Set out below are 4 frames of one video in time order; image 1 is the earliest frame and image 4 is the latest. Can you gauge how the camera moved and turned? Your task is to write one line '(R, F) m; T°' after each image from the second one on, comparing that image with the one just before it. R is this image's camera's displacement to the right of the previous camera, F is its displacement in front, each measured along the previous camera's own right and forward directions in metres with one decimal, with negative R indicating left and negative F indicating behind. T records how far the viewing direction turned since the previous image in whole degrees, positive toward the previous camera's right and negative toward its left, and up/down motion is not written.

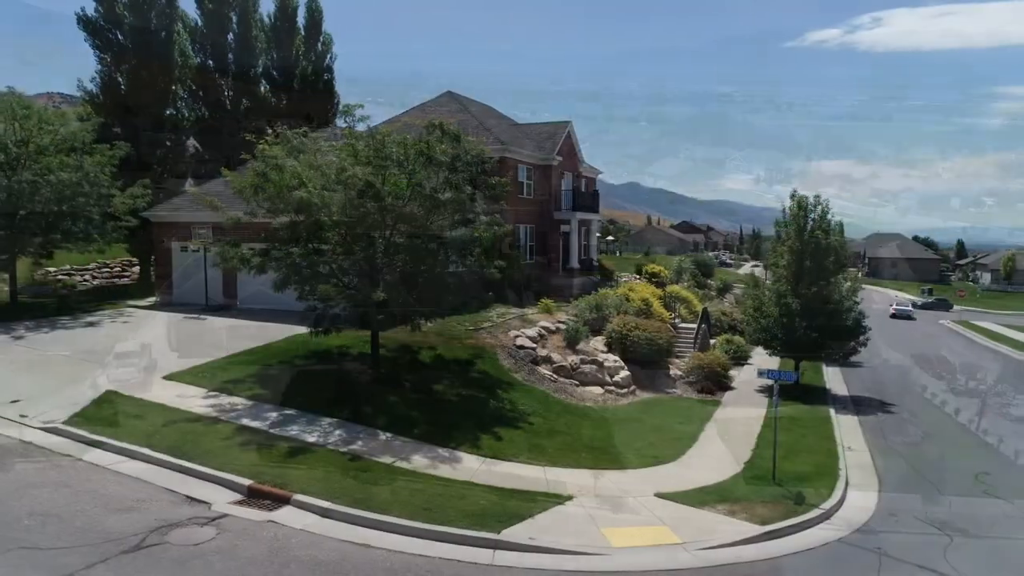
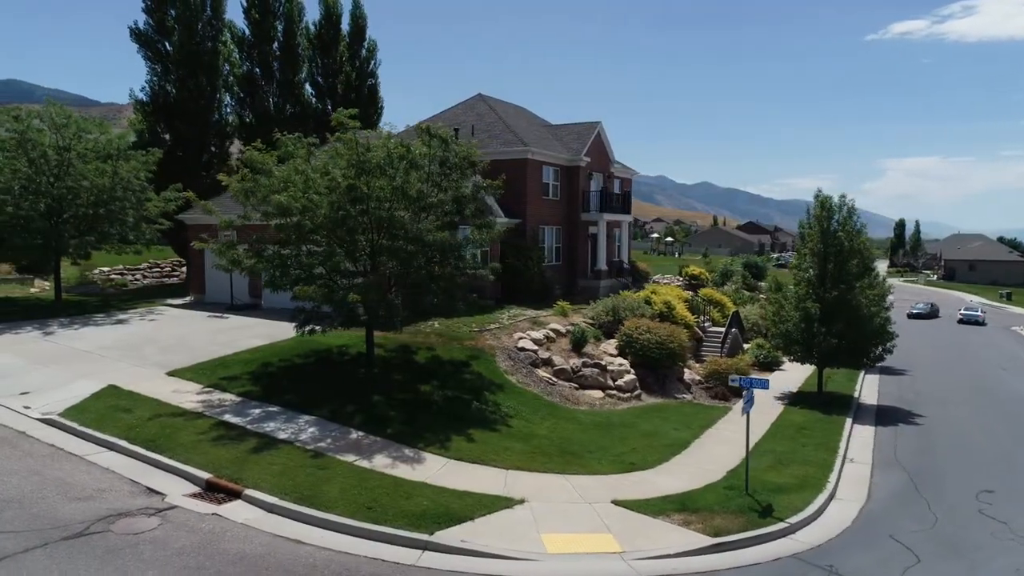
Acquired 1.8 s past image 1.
(+1.8, +0.1) m; -6°
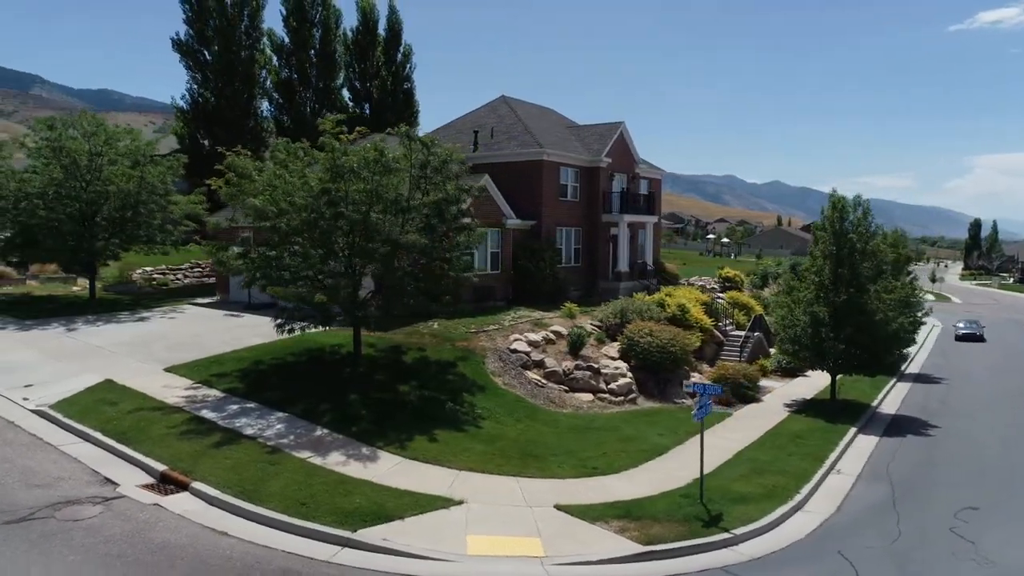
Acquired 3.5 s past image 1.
(+1.9, 0.0) m; -5°
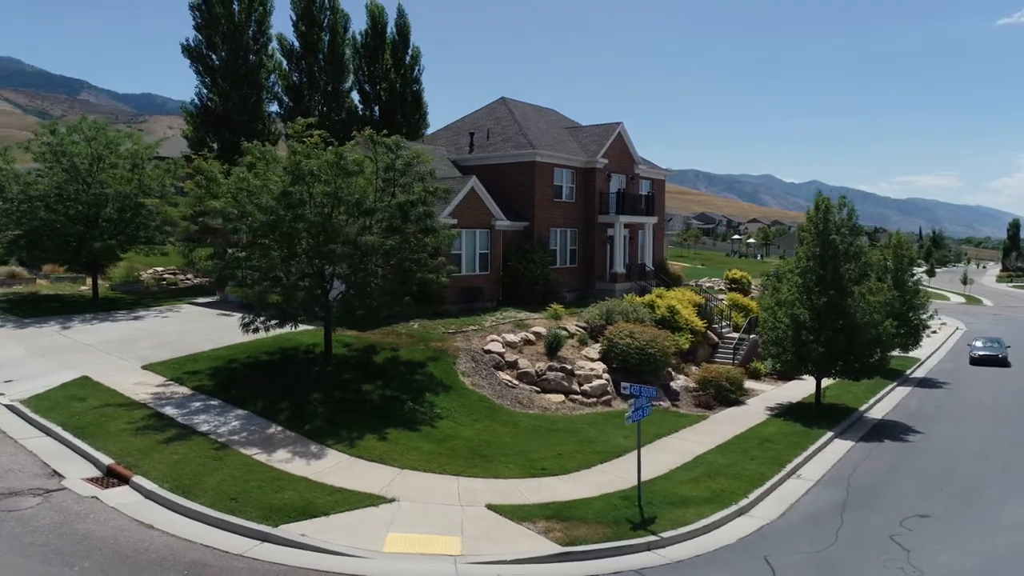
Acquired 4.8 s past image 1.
(+1.6, -0.1) m; -3°
